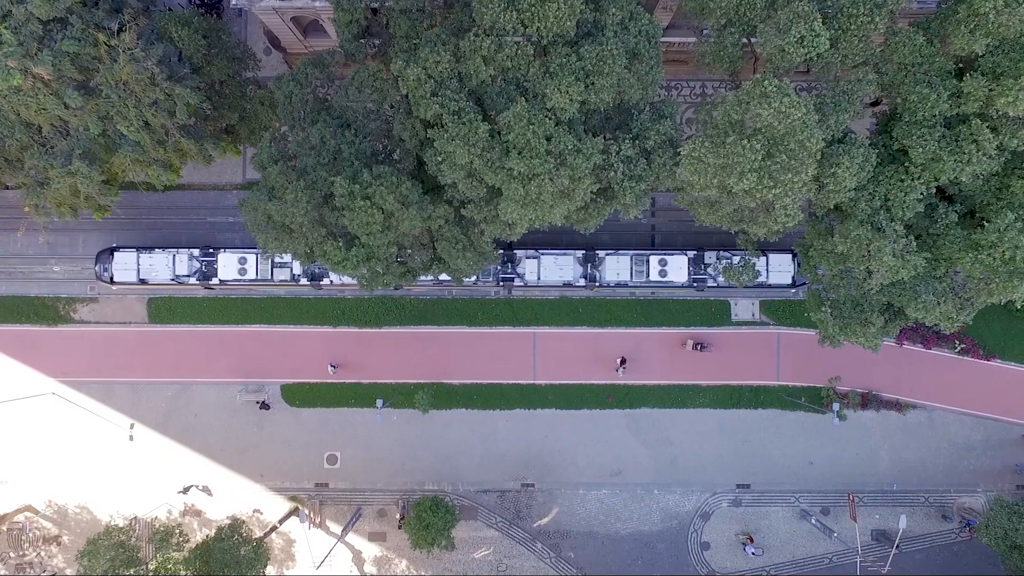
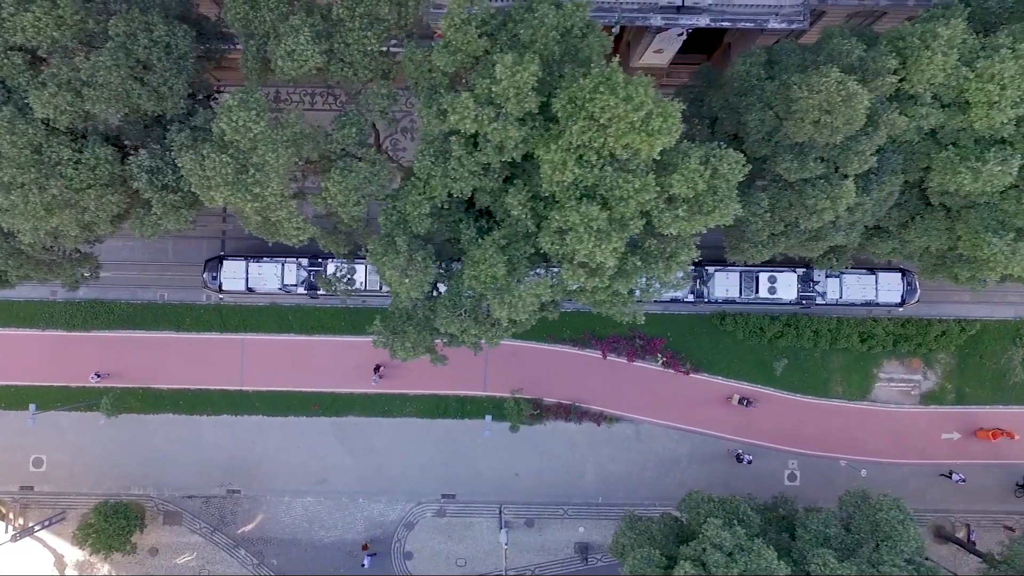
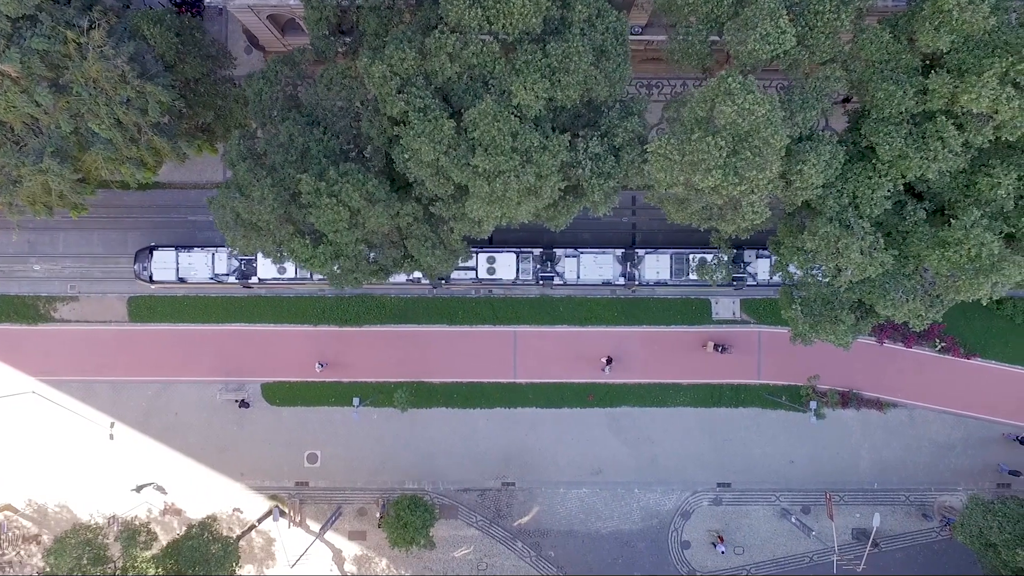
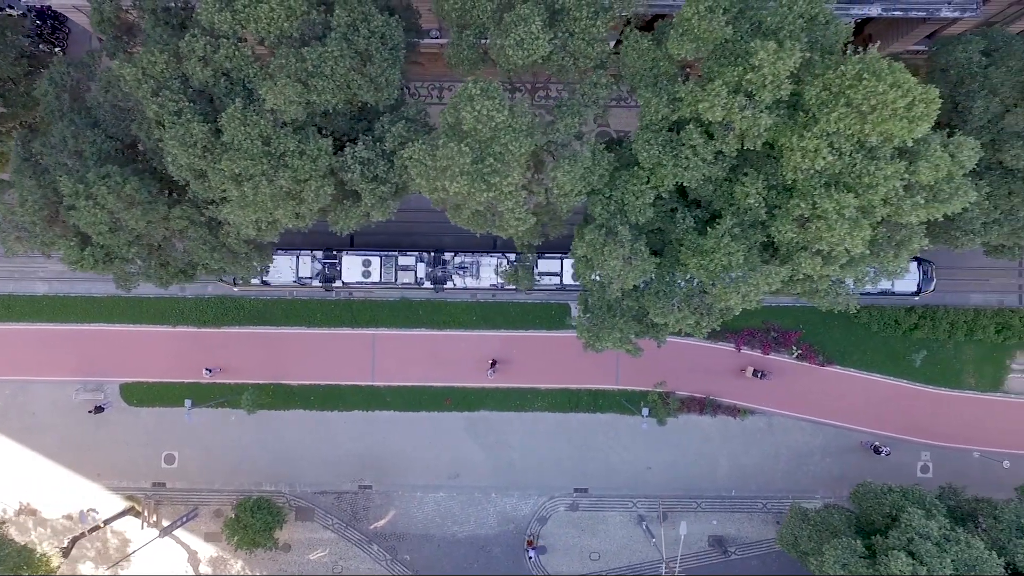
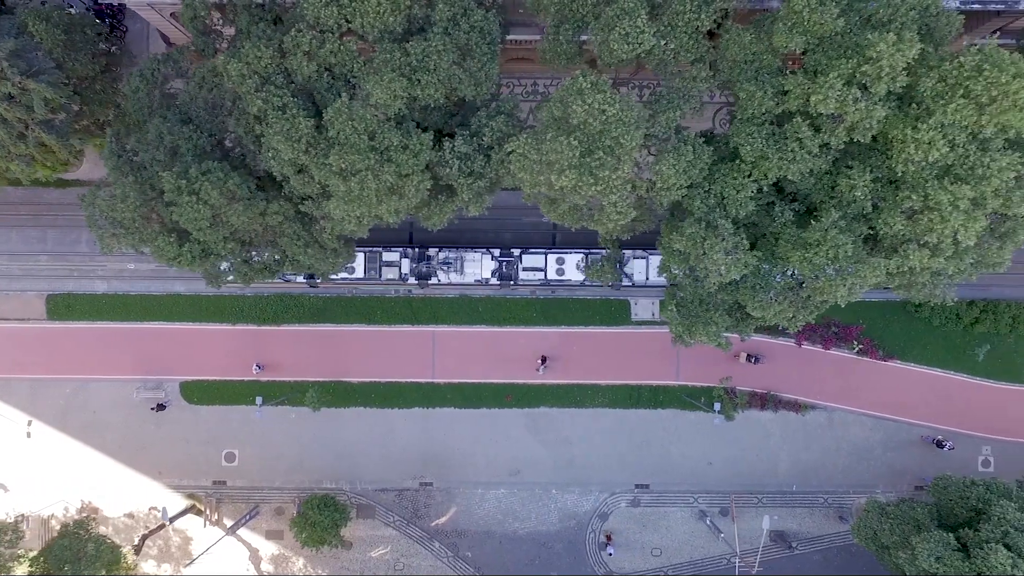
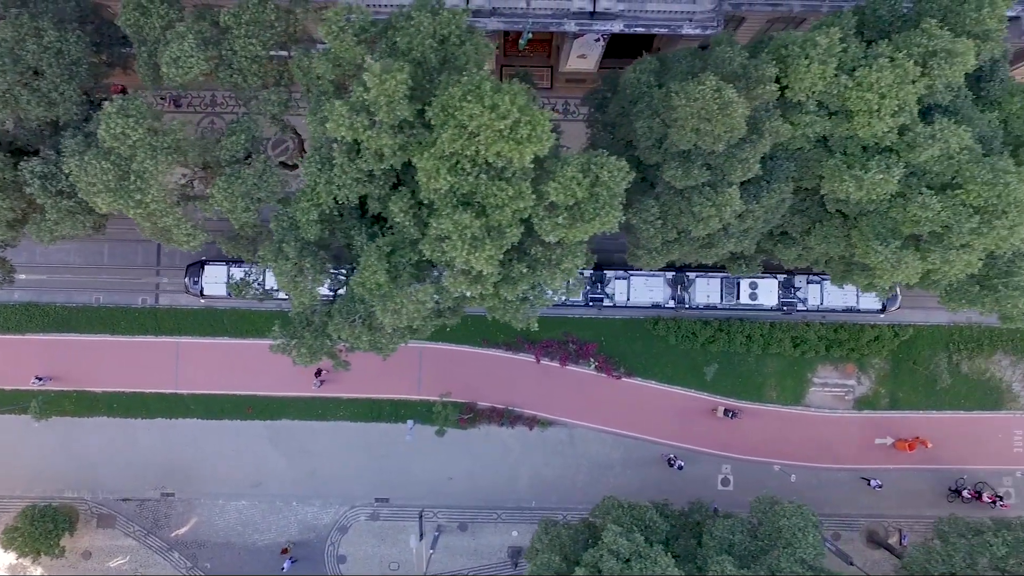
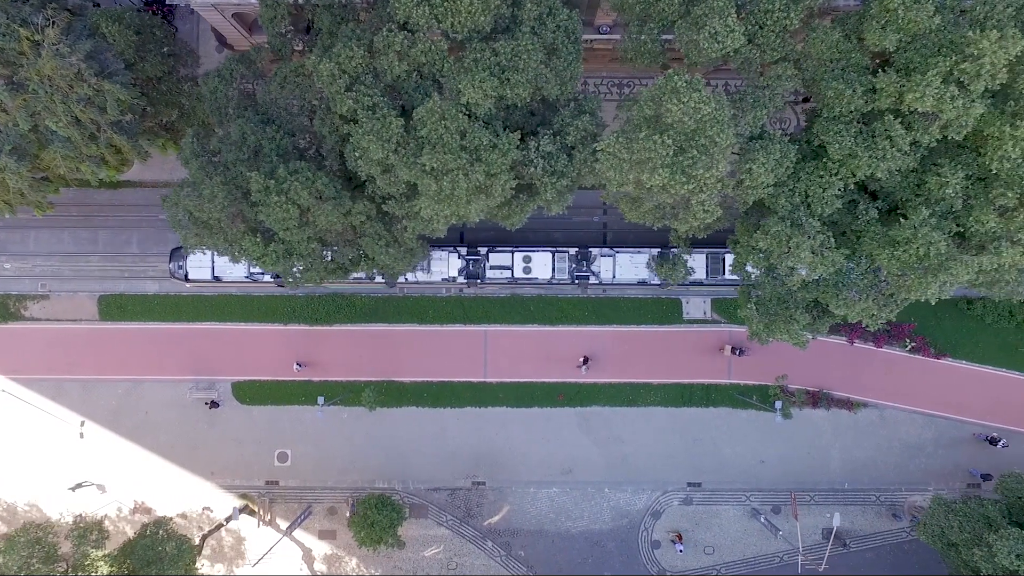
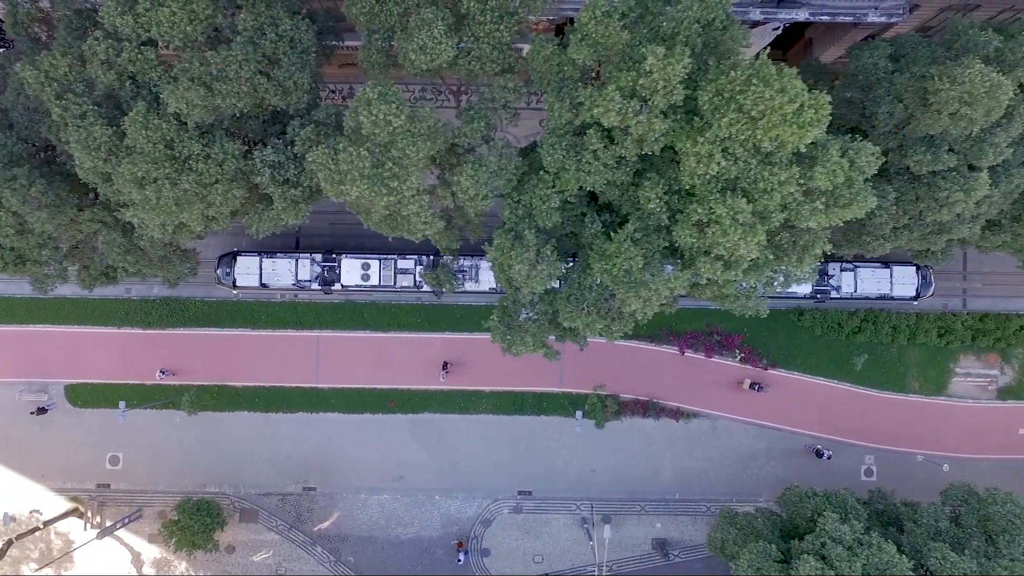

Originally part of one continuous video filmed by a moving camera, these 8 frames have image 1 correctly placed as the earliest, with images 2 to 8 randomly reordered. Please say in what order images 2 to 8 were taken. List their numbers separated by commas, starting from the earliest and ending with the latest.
3, 7, 5, 4, 8, 2, 6
